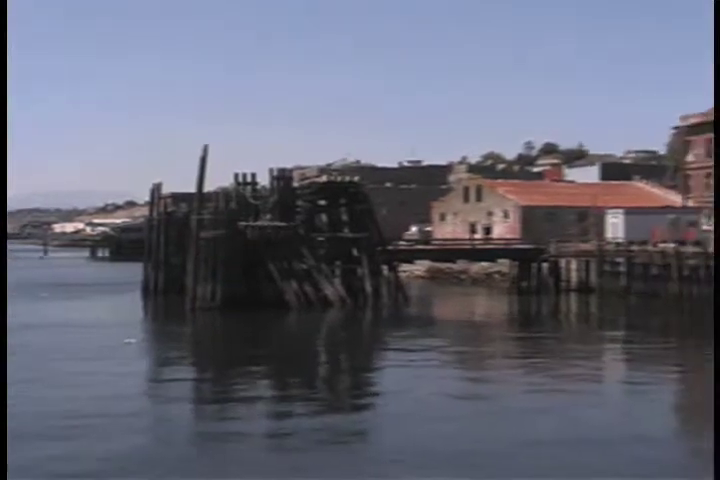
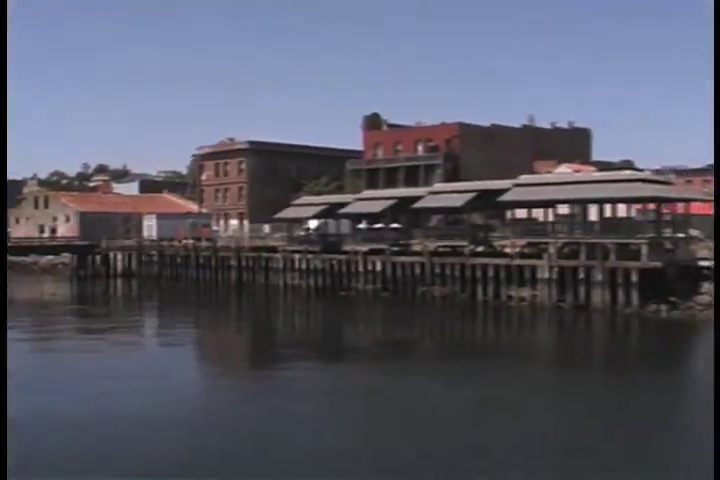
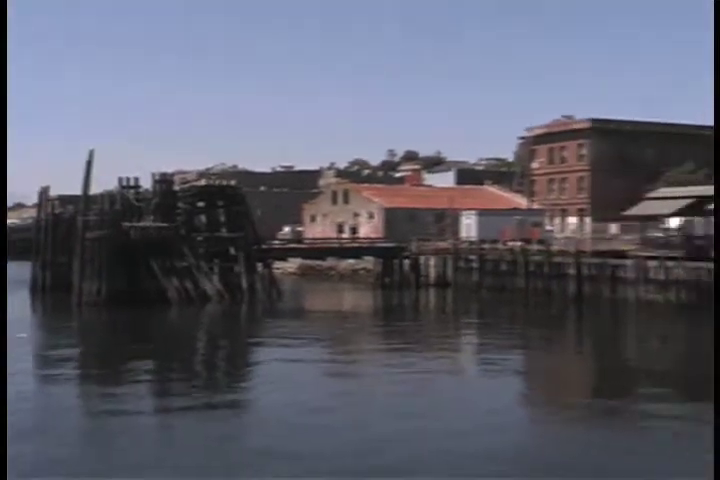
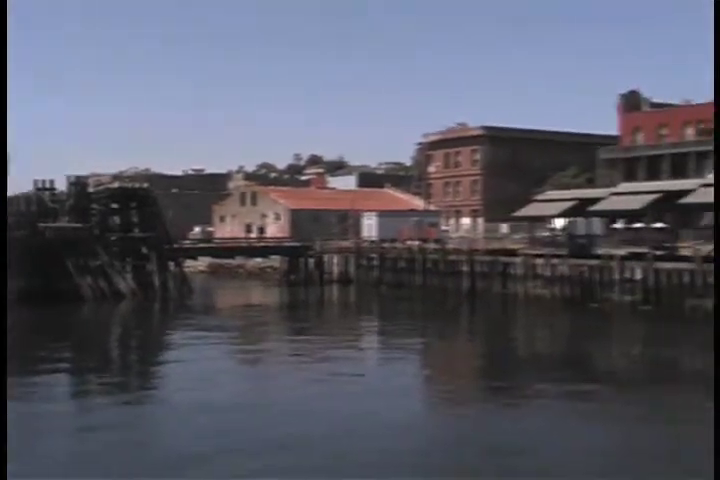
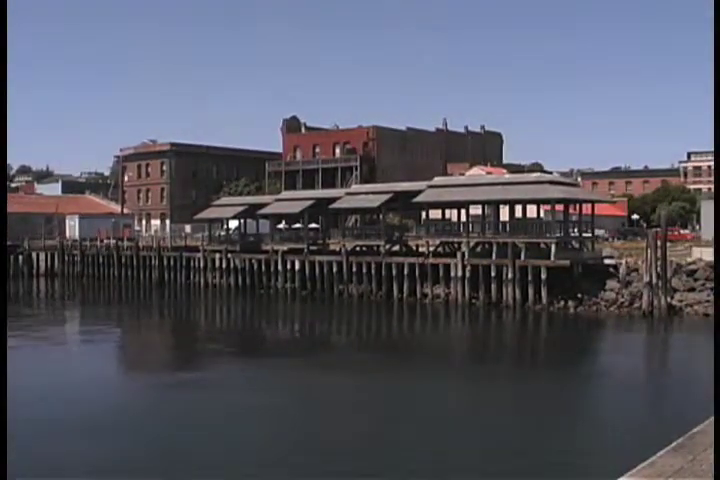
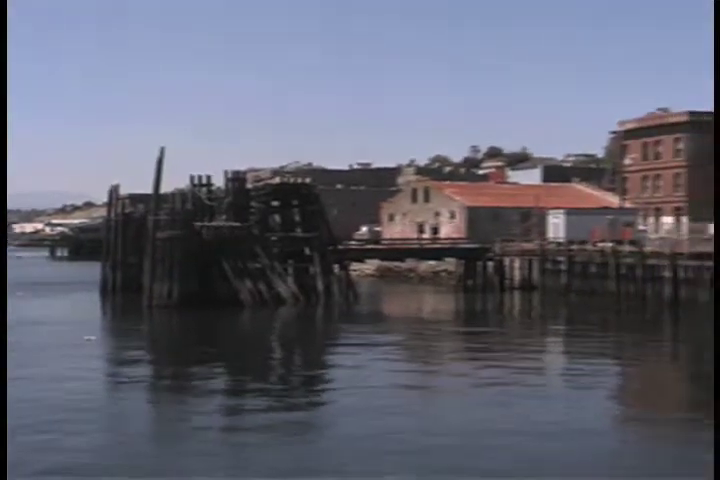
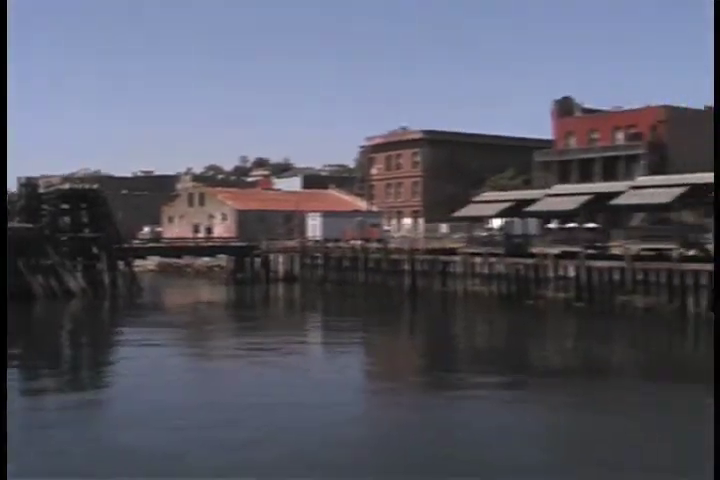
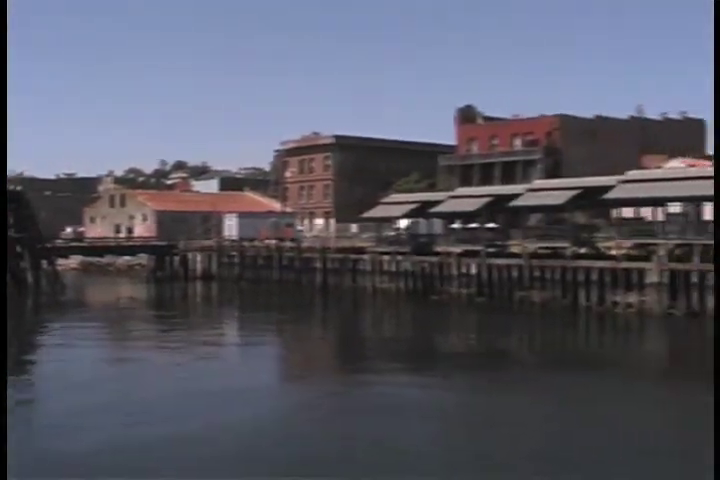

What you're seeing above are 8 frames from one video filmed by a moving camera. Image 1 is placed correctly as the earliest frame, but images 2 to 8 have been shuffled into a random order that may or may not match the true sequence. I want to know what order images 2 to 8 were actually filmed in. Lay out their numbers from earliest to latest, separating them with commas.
6, 3, 4, 7, 8, 2, 5
